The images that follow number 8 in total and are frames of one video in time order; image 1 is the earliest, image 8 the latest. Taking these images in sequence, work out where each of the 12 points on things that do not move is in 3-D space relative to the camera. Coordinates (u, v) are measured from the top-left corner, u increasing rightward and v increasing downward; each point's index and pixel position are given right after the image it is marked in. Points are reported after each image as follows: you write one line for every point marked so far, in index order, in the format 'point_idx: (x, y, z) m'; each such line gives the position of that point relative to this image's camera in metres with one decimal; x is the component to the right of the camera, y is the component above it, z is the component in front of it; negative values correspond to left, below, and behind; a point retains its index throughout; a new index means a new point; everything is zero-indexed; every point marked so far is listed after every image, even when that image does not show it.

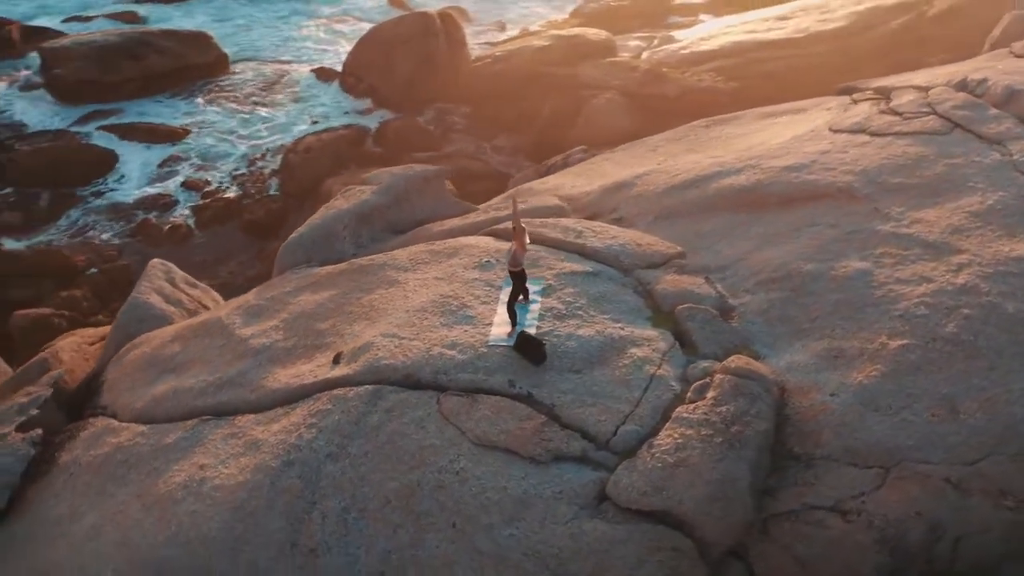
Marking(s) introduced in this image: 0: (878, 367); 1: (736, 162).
0: (+1.6, -0.3, +4.7) m
1: (+1.3, +0.8, +6.5) m
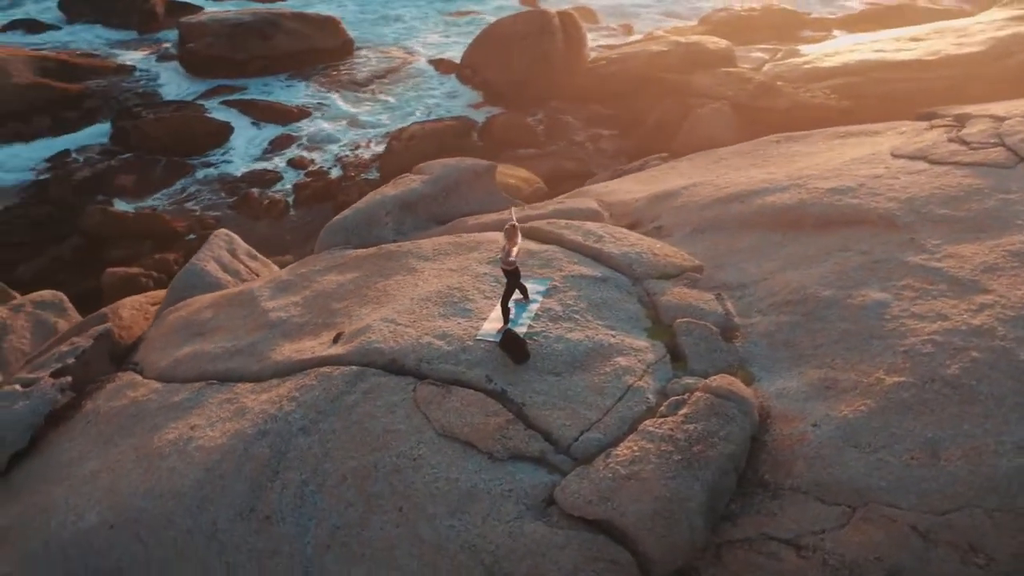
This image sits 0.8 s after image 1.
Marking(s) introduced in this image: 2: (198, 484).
0: (+1.5, -0.5, +4.5) m
1: (+1.6, +0.6, +6.4) m
2: (-1.3, -0.8, +4.6) m
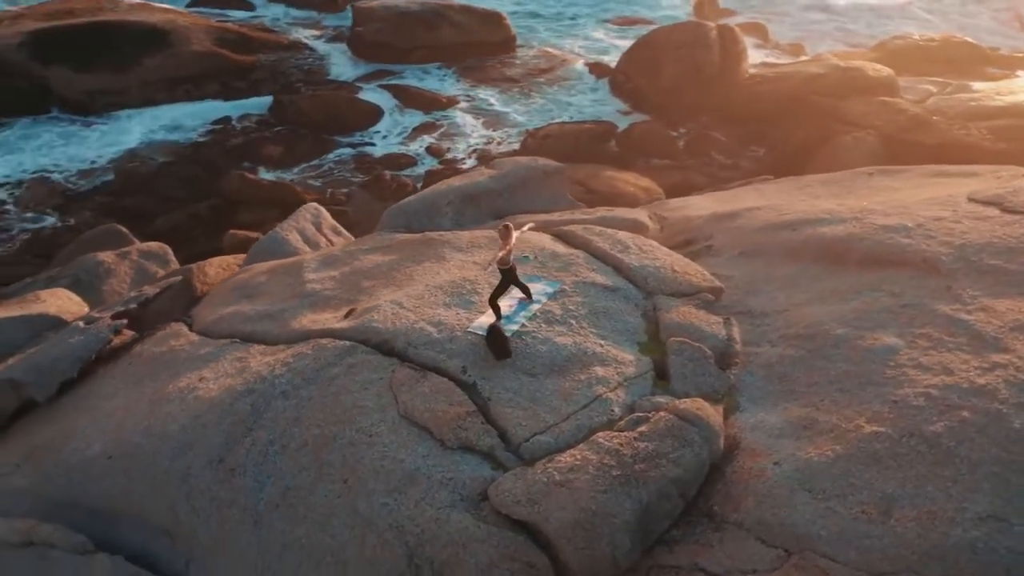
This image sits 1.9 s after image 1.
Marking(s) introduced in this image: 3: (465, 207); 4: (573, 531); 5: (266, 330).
0: (+1.3, -0.6, +4.3) m
1: (+1.9, +0.4, +6.1) m
2: (-1.5, -0.6, +4.9) m
3: (-0.3, +0.5, +6.8) m
4: (+0.2, -0.9, +4.1) m
5: (-1.3, -0.2, +5.7) m
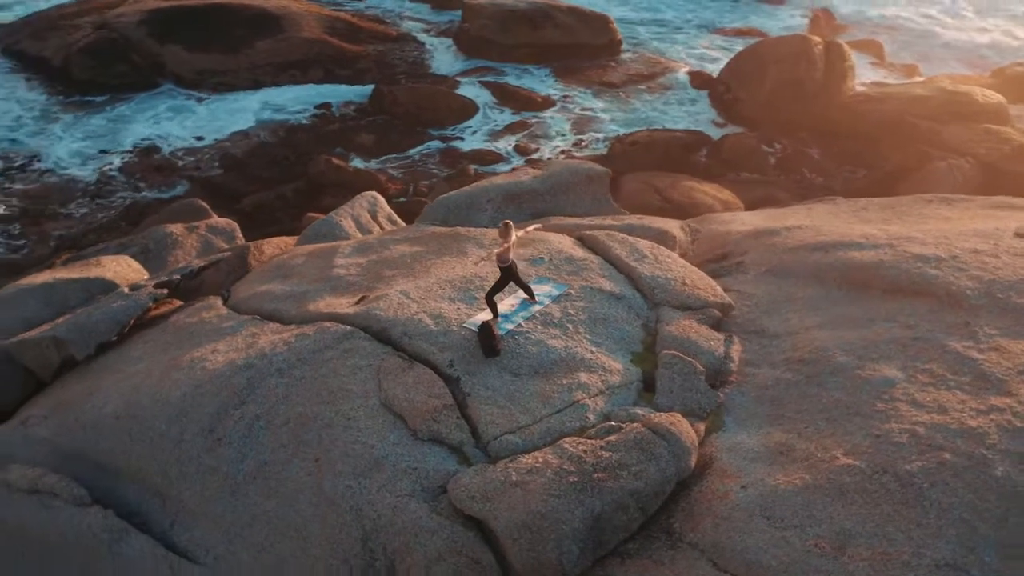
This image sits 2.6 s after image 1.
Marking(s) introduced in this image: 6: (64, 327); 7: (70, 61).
0: (+1.1, -0.7, +4.2) m
1: (+2.0, +0.3, +5.9) m
2: (-1.5, -0.5, +5.1) m
3: (0.0, +0.5, +6.8) m
4: (0.0, -0.9, +4.1) m
5: (-1.2, -0.1, +5.8) m
6: (-2.5, -0.2, +6.2) m
7: (-5.3, +2.7, +13.0) m
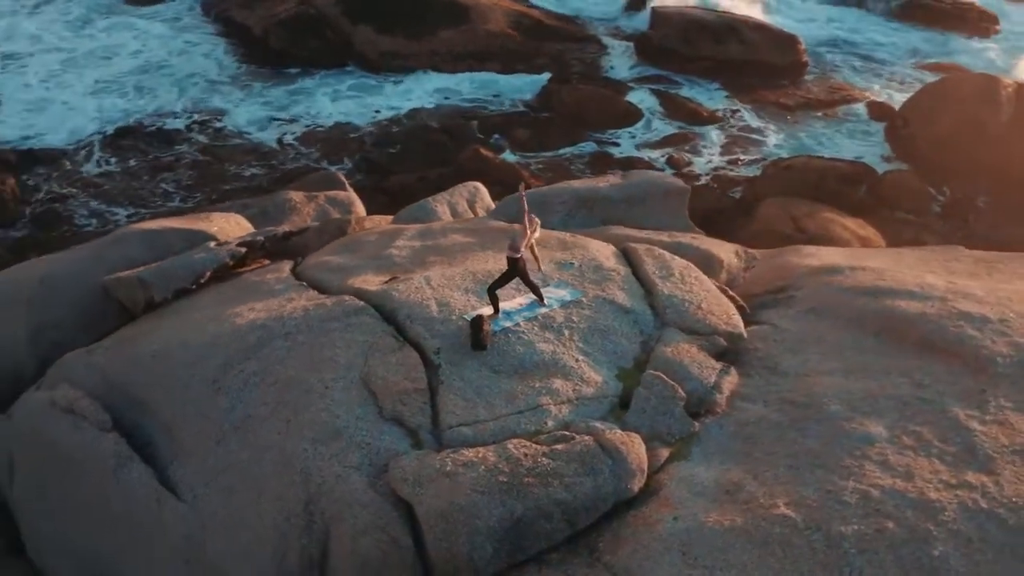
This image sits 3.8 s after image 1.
0: (+0.8, -0.9, +4.0) m
1: (+2.2, 0.0, +5.5) m
2: (-1.5, -0.3, +5.5) m
3: (+0.4, +0.5, +6.8) m
4: (-0.3, -0.9, +4.1) m
5: (-1.0, 0.0, +6.1) m
6: (-2.2, +0.1, +6.7) m
7: (-3.1, +3.3, +13.9) m
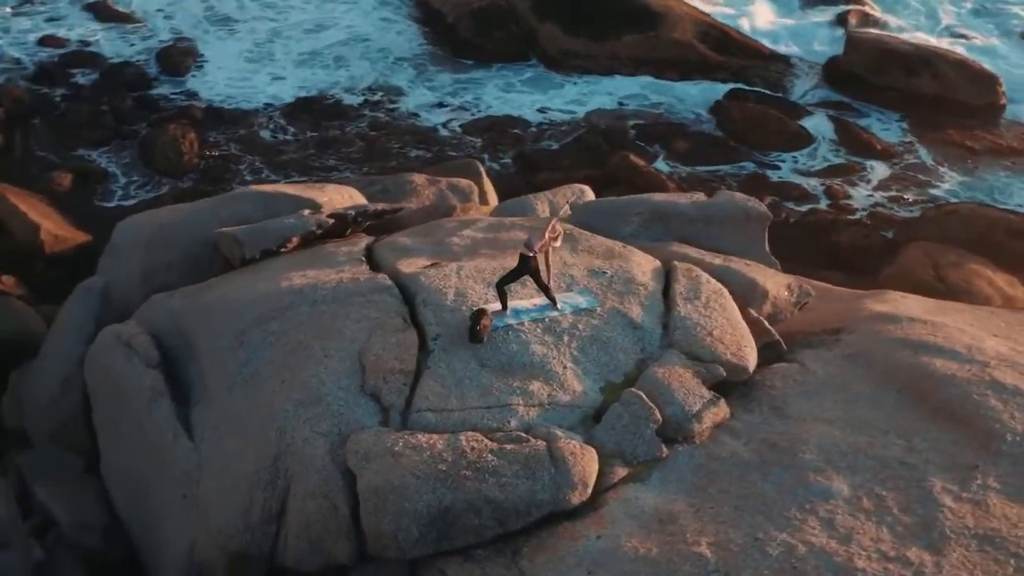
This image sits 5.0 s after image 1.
0: (+0.5, -0.9, +3.9) m
1: (+2.2, -0.3, +5.0) m
2: (-1.4, -0.1, +5.8) m
3: (+0.9, +0.4, +6.7) m
4: (-0.6, -0.8, +4.2) m
5: (-0.7, +0.2, +6.3) m
6: (-1.8, +0.4, +7.2) m
7: (-0.7, +3.5, +14.3) m
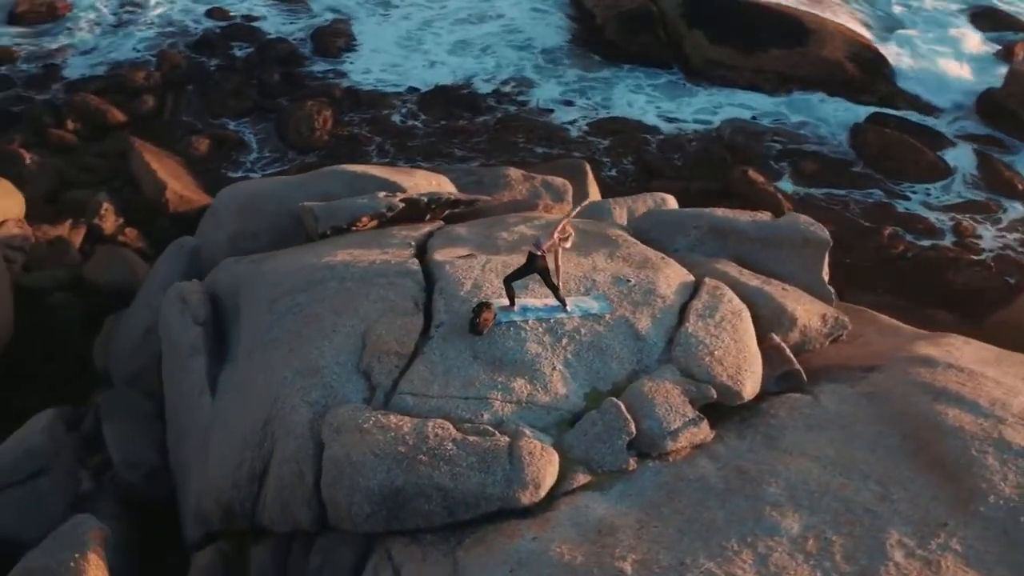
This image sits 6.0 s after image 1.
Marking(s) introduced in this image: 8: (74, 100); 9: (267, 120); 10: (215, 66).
0: (+0.2, -1.0, +3.9) m
1: (+2.2, -0.5, +4.7) m
2: (-1.2, +0.1, +6.0) m
3: (+1.2, +0.3, +6.5) m
4: (-0.7, -0.7, +4.4) m
5: (-0.5, +0.3, +6.4) m
6: (-1.3, +0.6, +7.4) m
7: (+1.3, +3.5, +14.3) m
8: (-4.8, +2.0, +11.8) m
9: (-2.8, +1.9, +12.3) m
10: (-3.6, +2.7, +13.2) m
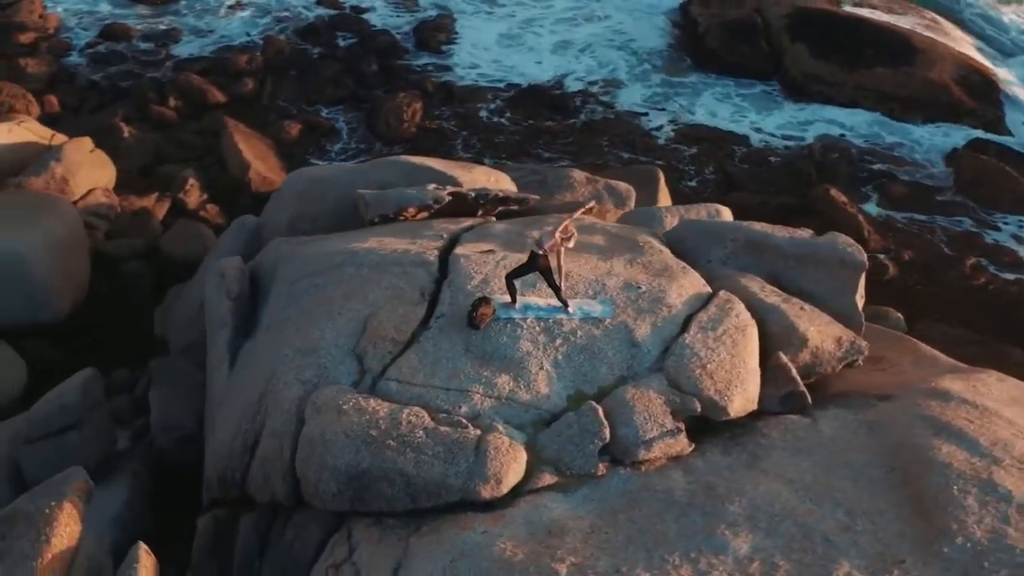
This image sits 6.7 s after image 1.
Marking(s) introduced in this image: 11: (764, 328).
0: (0.0, -1.0, +3.9) m
1: (+2.1, -0.7, +4.5) m
2: (-1.1, +0.2, +6.2) m
3: (+1.4, +0.2, +6.4) m
4: (-0.9, -0.7, +4.5) m
5: (-0.3, +0.3, +6.5) m
6: (-1.0, +0.7, +7.6) m
7: (+2.6, +3.4, +14.1) m
8: (-3.8, +2.4, +12.4) m
9: (-1.8, +2.1, +12.6) m
10: (-2.4, +2.9, +13.6) m
11: (+1.3, -0.2, +5.4) m
